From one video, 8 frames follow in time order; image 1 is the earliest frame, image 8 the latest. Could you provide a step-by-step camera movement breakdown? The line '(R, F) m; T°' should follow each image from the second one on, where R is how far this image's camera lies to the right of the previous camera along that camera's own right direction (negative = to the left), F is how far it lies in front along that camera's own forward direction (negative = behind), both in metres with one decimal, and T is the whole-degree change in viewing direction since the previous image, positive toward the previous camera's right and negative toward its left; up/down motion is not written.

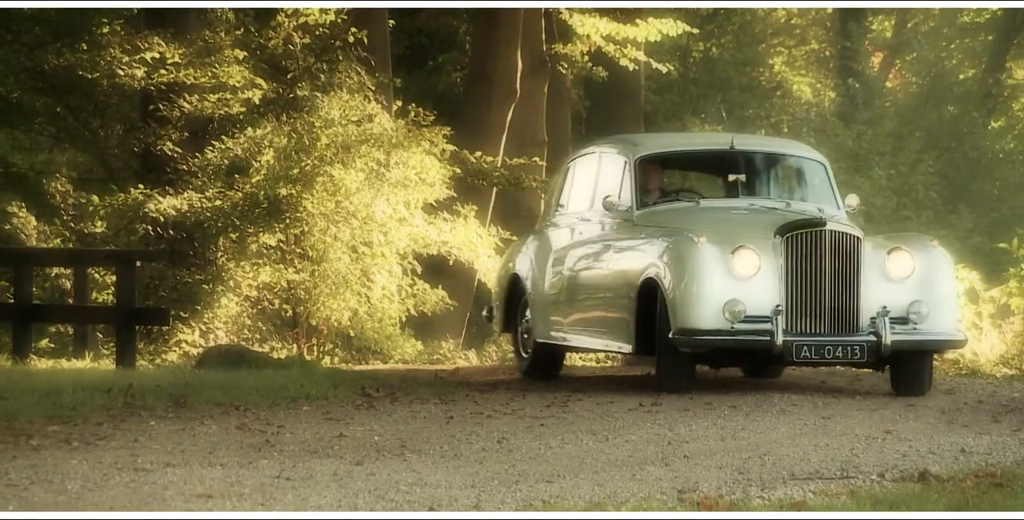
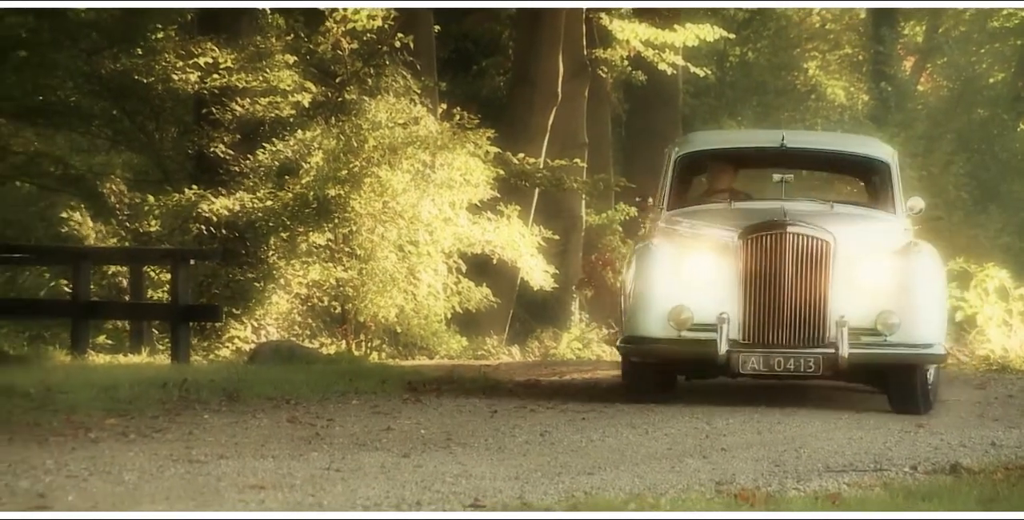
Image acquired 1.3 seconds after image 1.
(0.0, -0.3) m; -1°
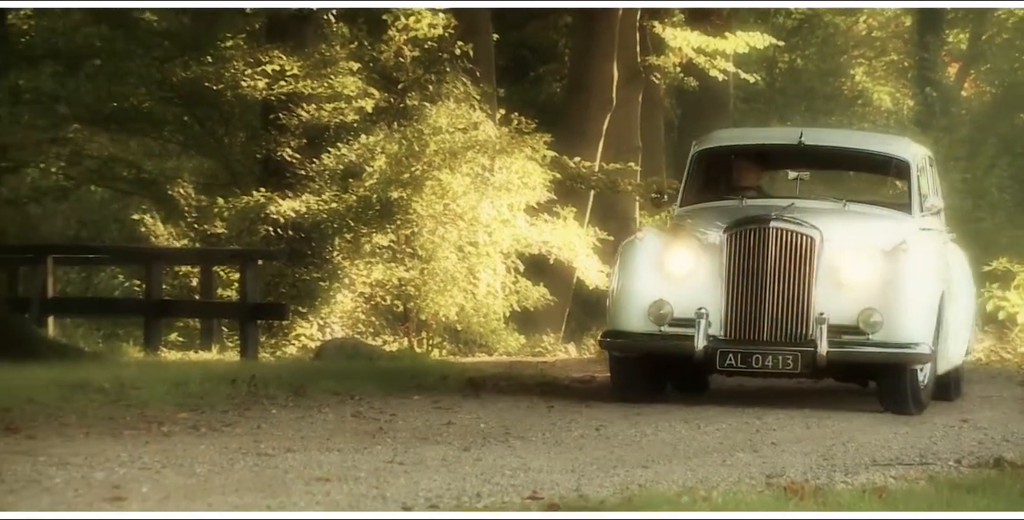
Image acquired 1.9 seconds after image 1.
(0.0, -0.3) m; -2°
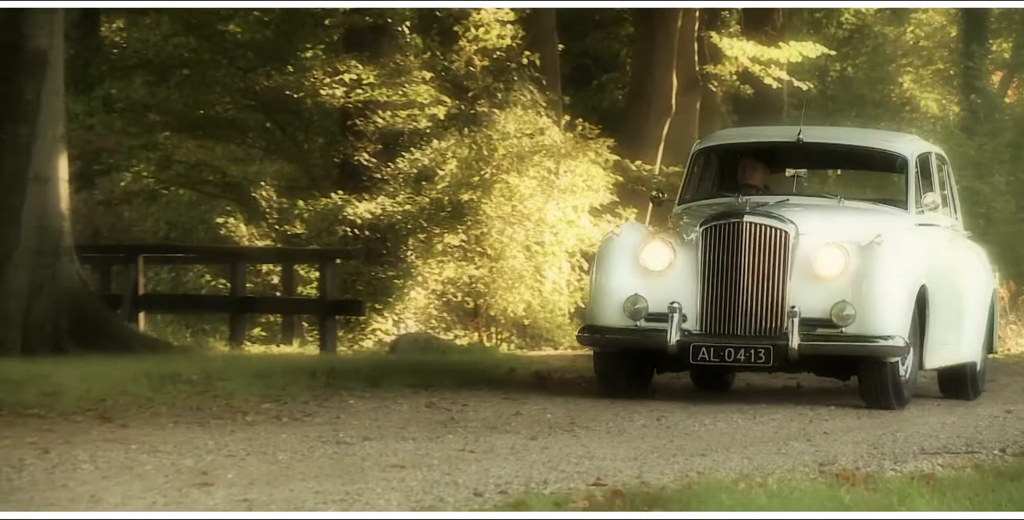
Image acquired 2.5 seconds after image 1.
(0.0, -0.5) m; -2°
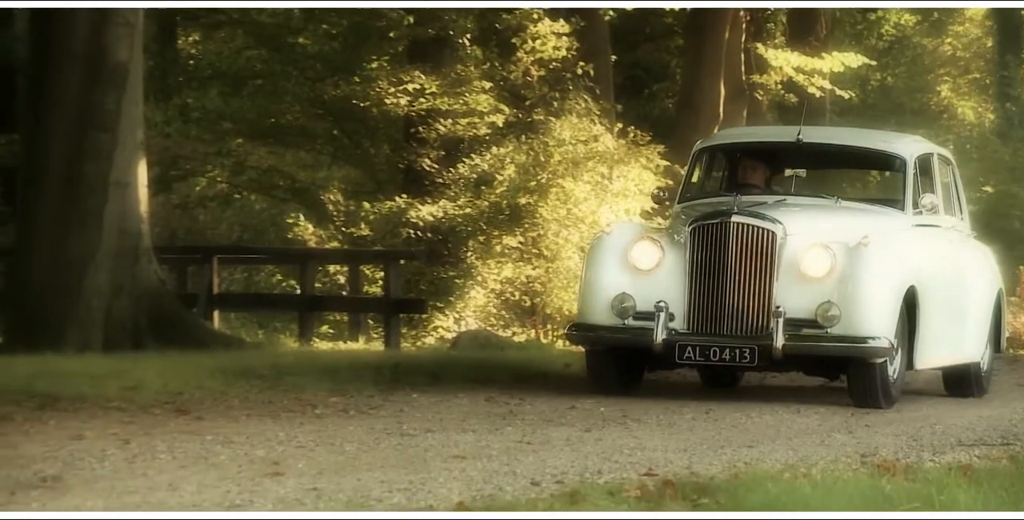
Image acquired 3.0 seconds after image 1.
(0.0, -0.5) m; -1°
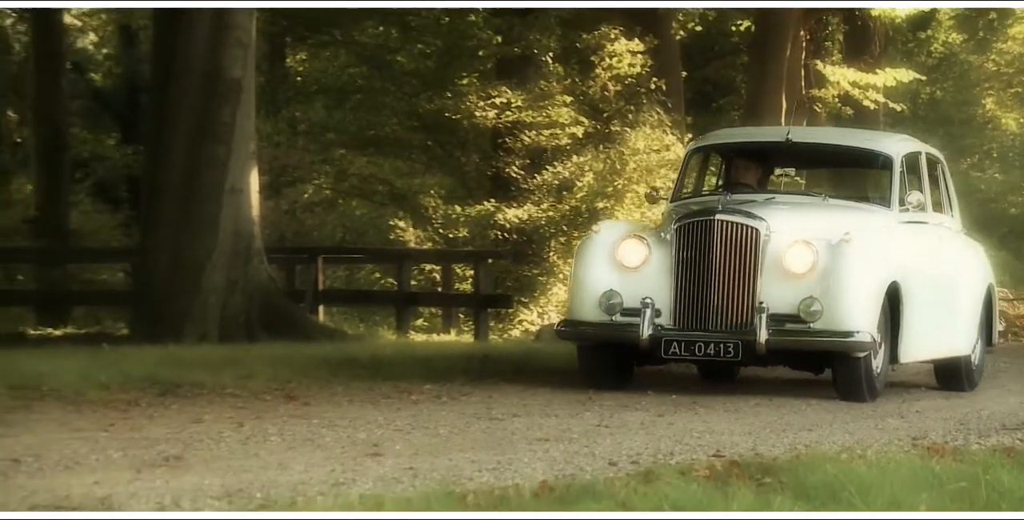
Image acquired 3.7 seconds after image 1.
(-0.1, -1.0) m; -2°
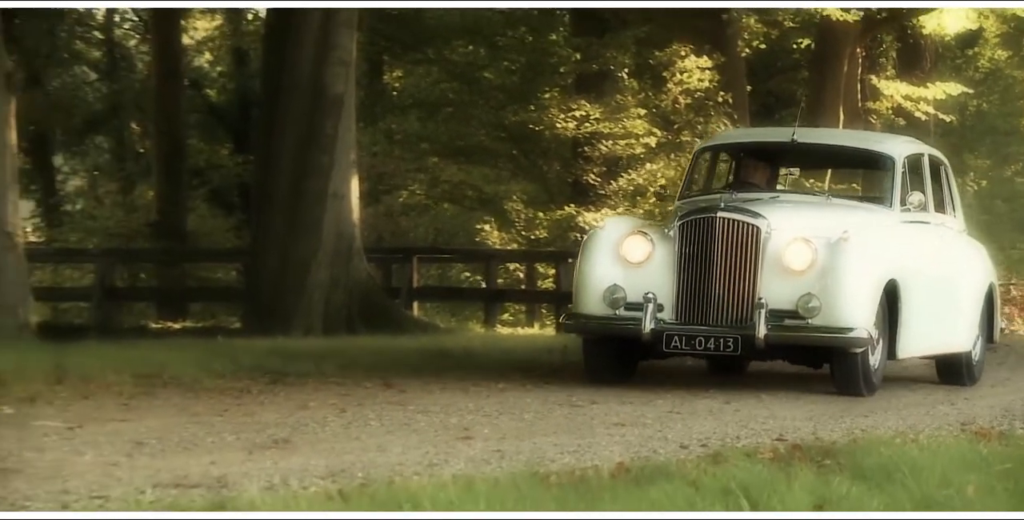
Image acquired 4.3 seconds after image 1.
(0.0, -1.0) m; -2°
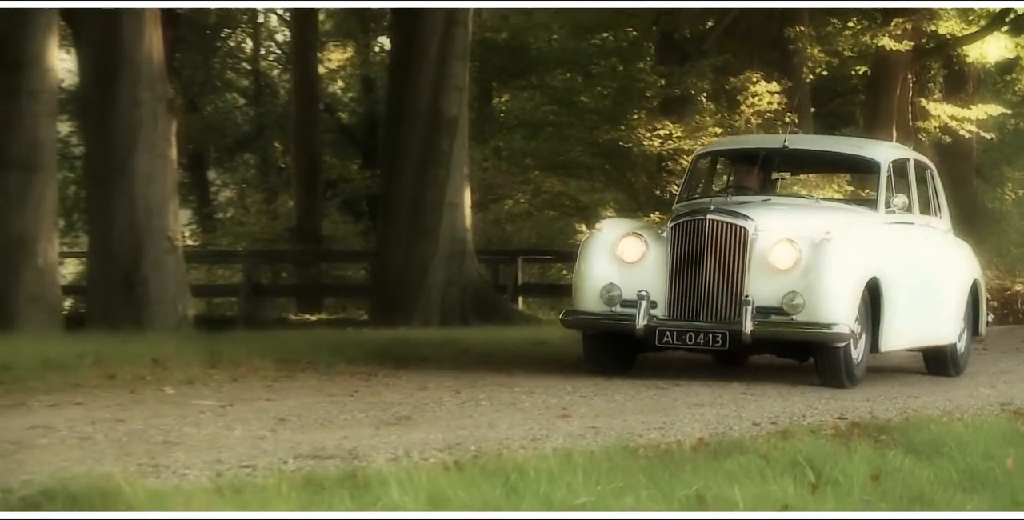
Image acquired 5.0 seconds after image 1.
(-0.1, -1.8) m; -2°
